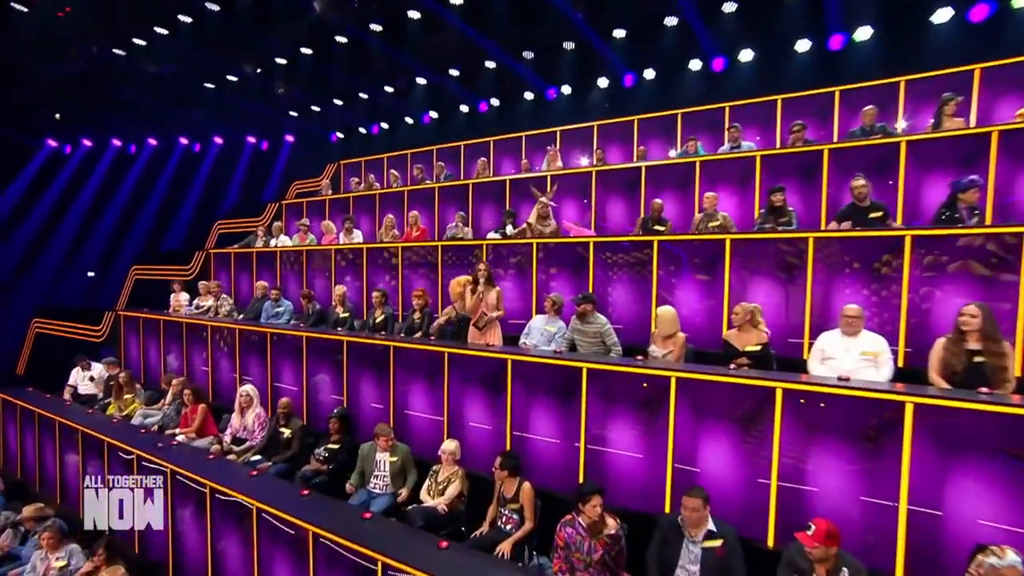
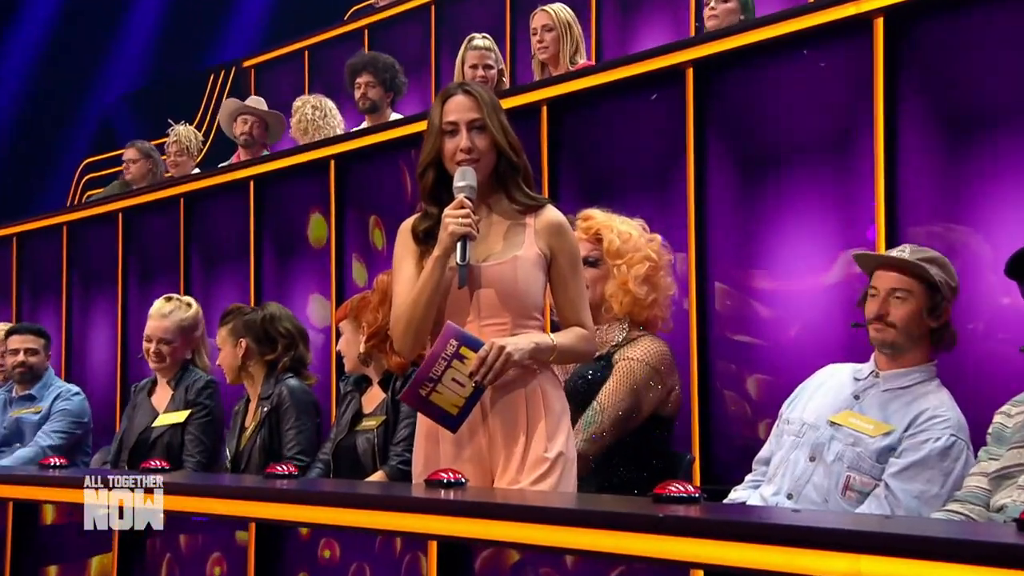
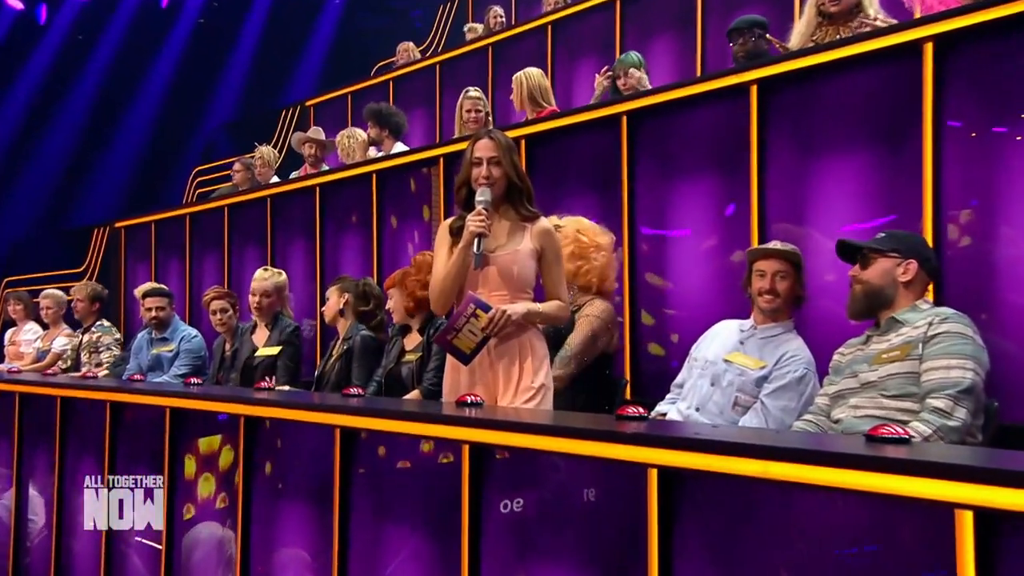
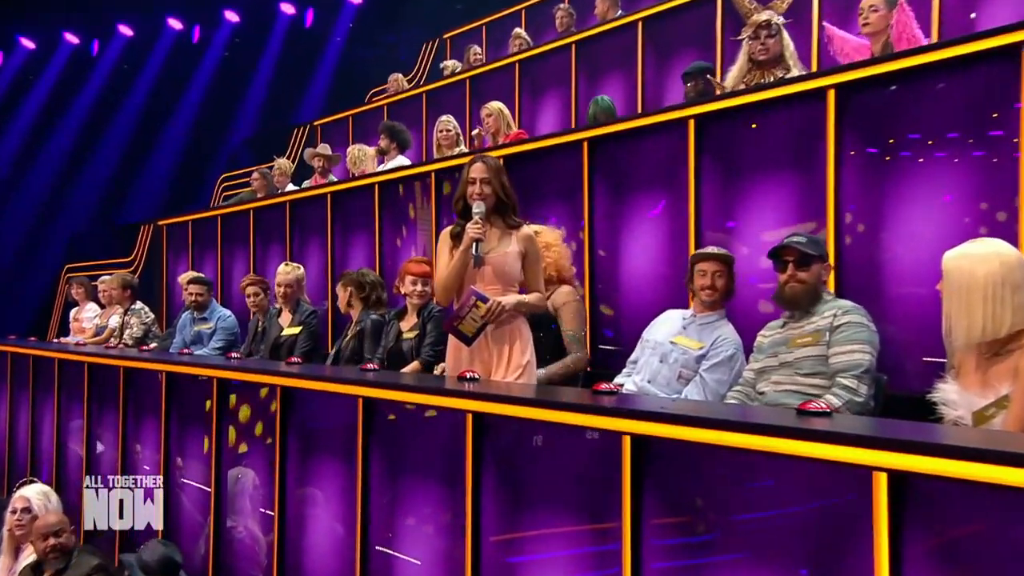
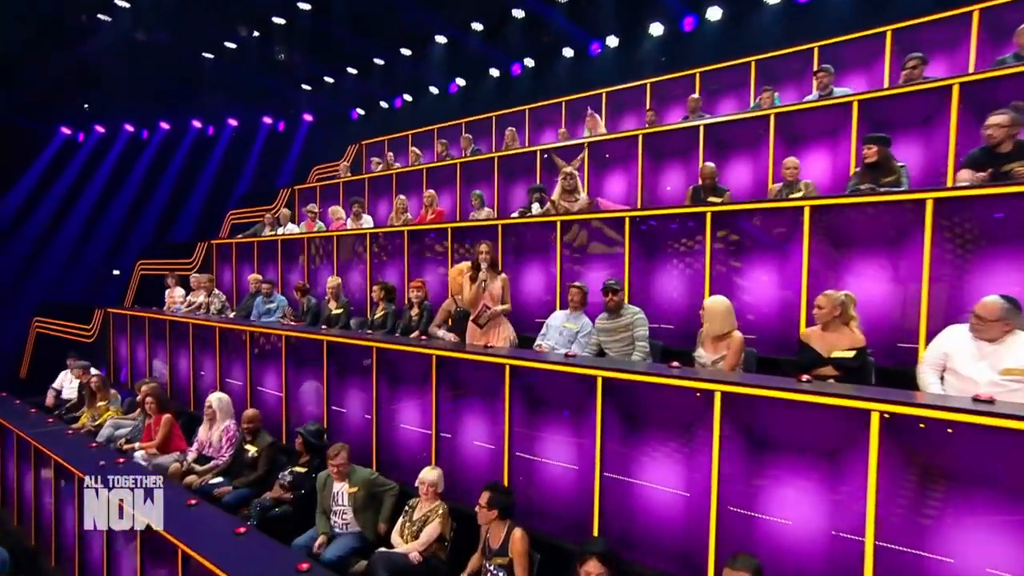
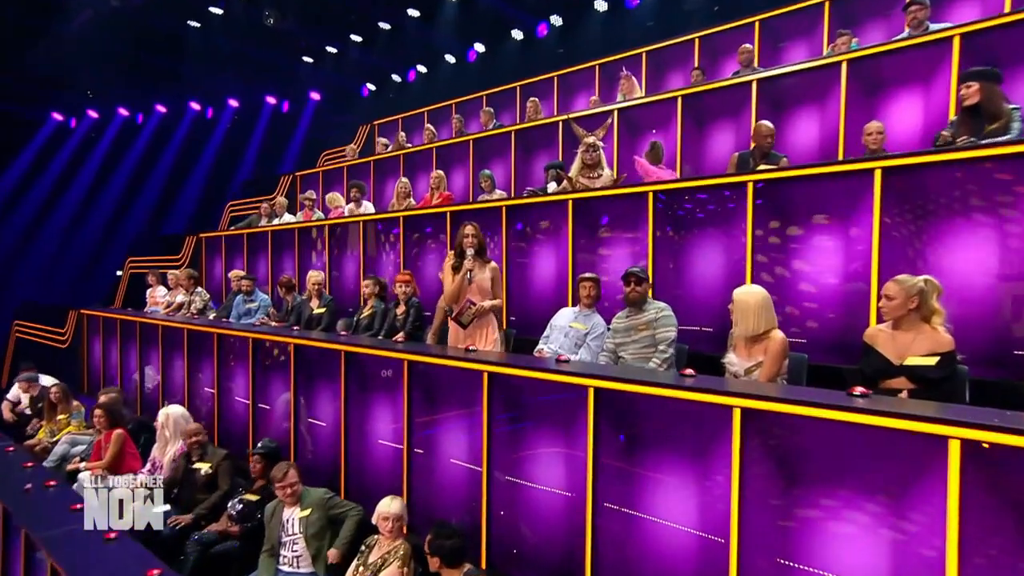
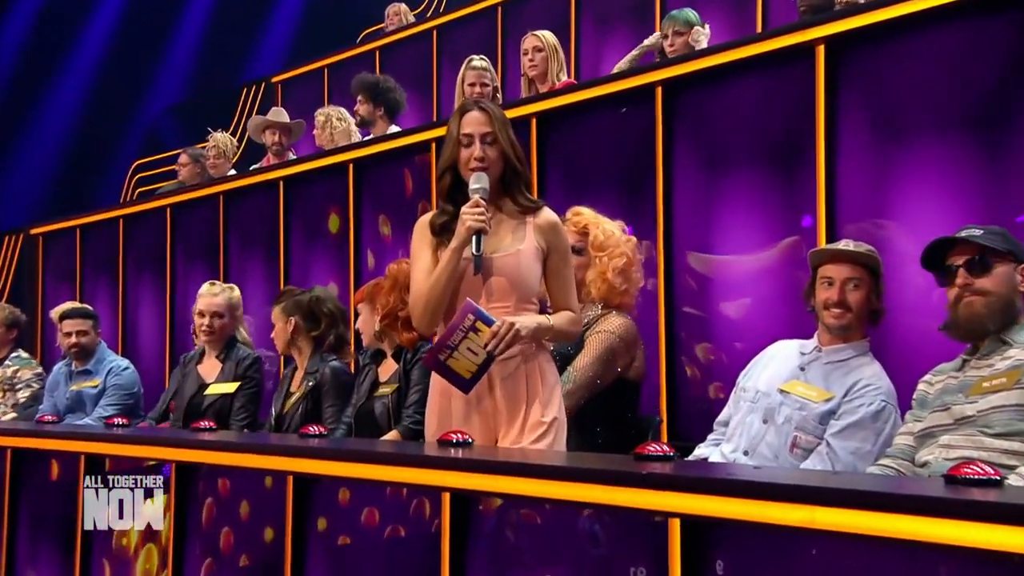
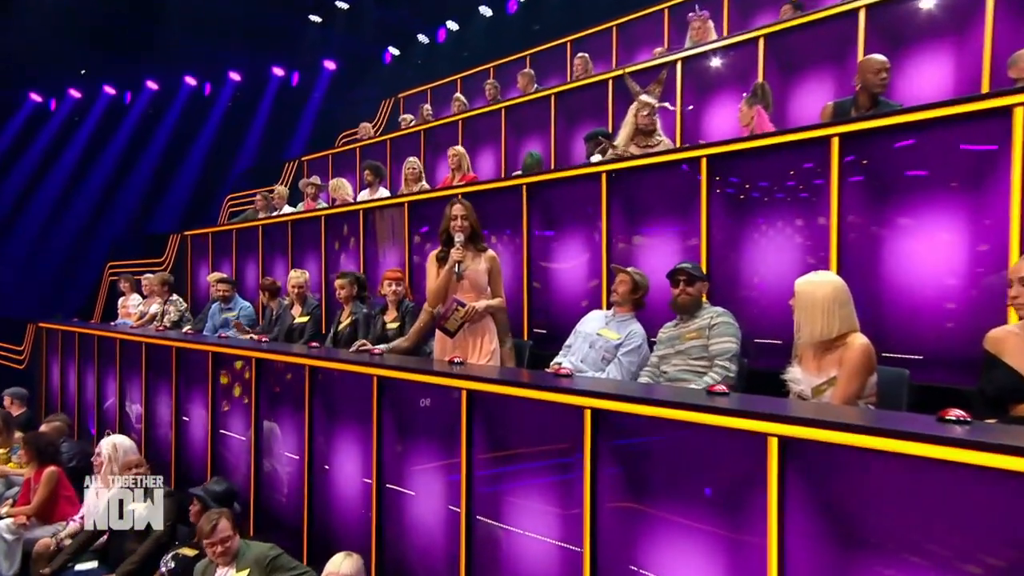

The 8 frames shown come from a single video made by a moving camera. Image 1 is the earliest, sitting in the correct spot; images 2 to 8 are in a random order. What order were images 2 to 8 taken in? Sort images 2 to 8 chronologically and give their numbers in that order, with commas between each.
5, 6, 8, 4, 3, 7, 2
